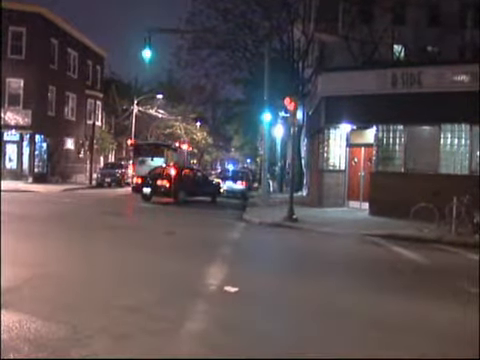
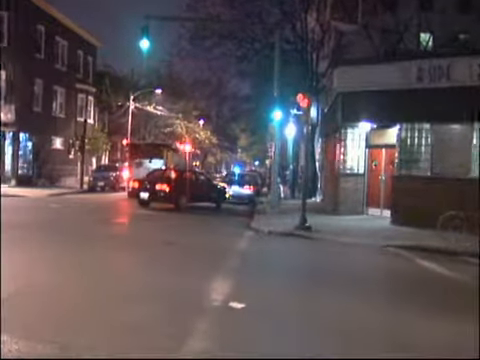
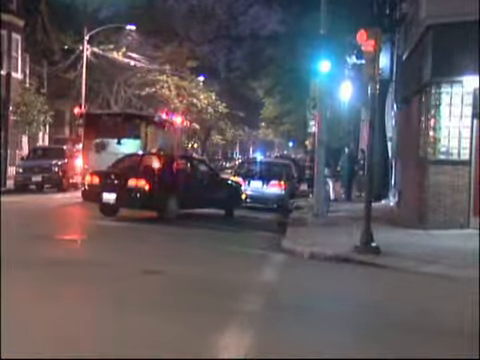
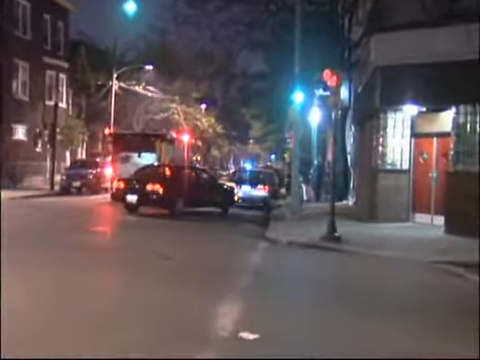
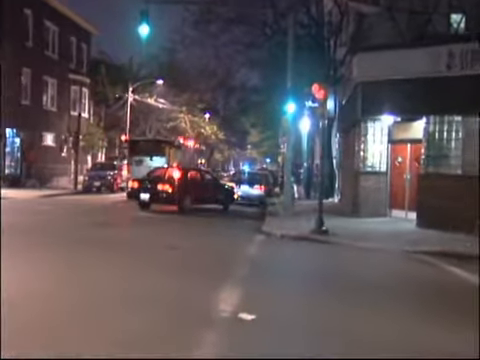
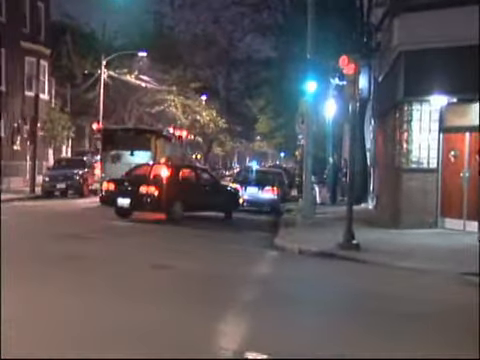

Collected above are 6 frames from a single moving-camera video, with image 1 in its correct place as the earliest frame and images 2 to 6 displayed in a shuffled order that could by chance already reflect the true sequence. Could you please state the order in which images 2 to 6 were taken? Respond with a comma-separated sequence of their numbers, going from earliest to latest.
2, 5, 4, 6, 3
